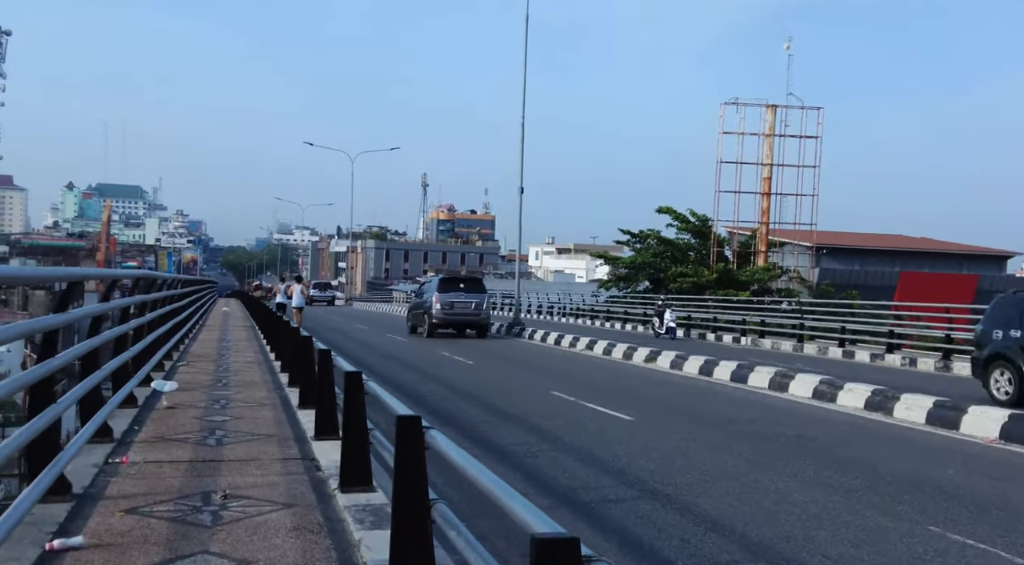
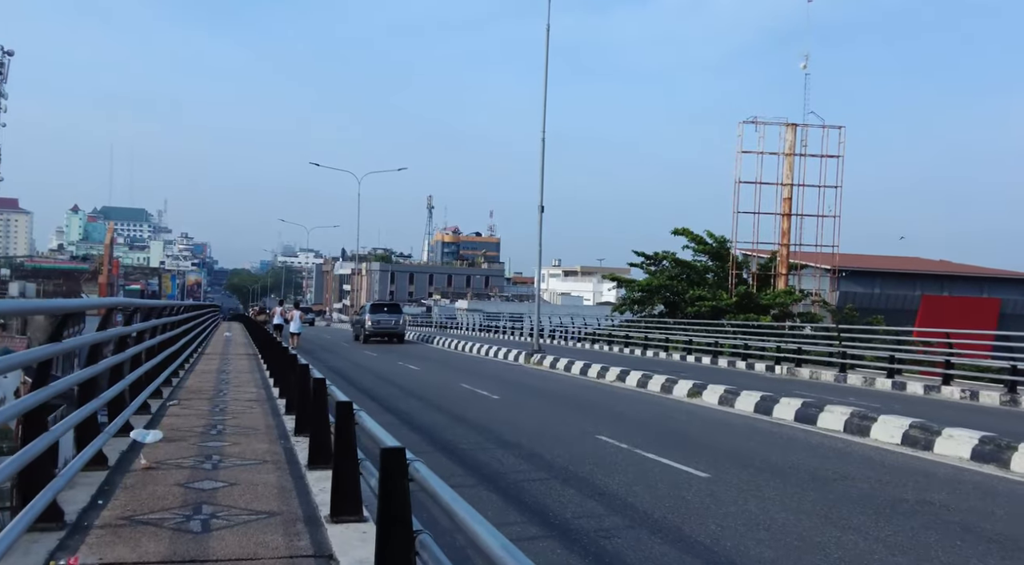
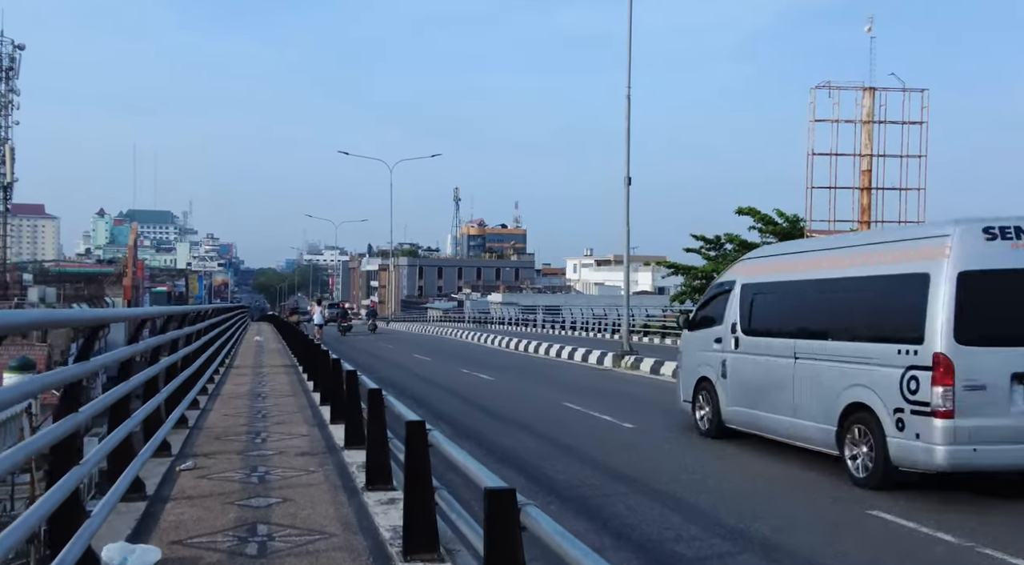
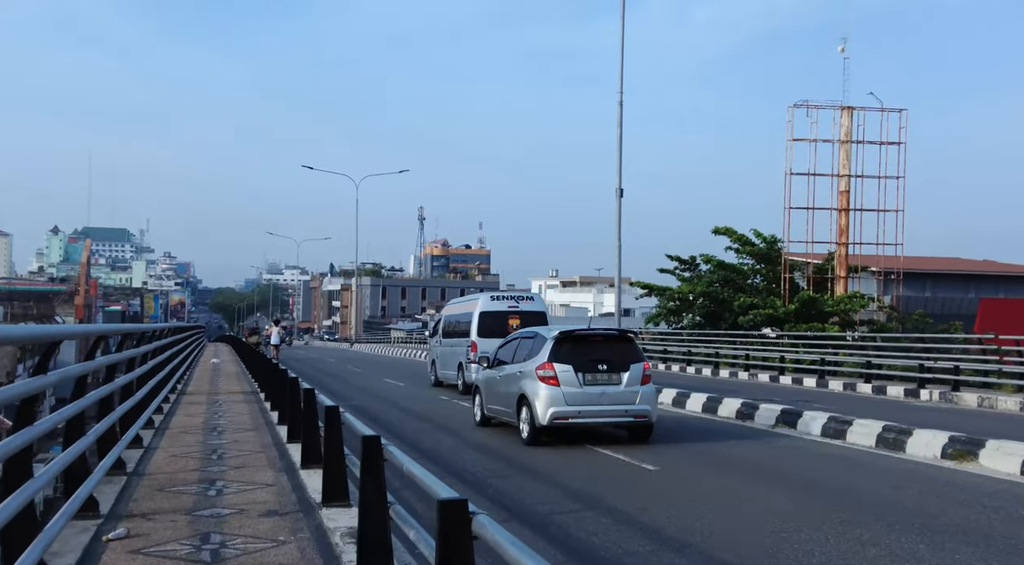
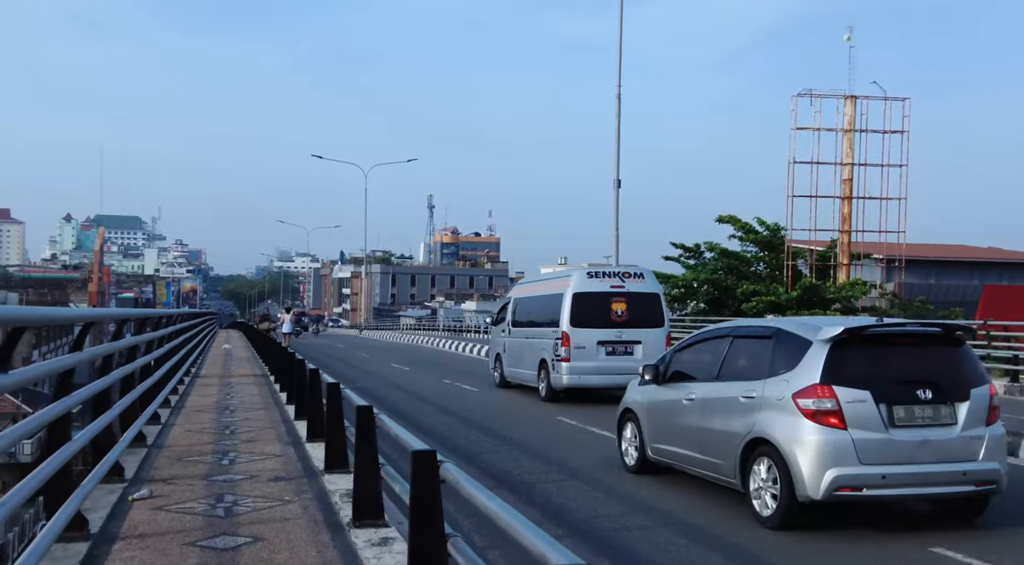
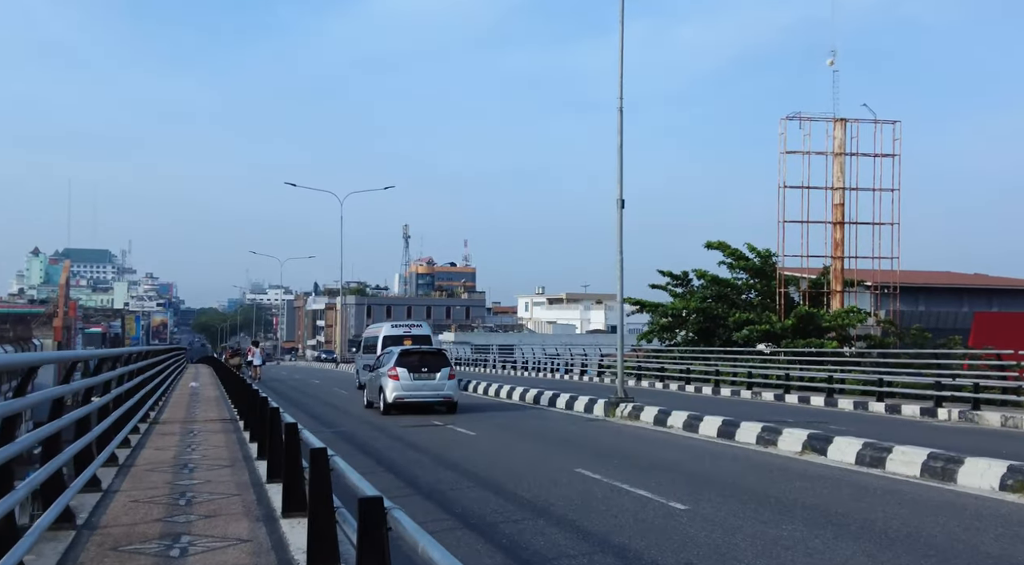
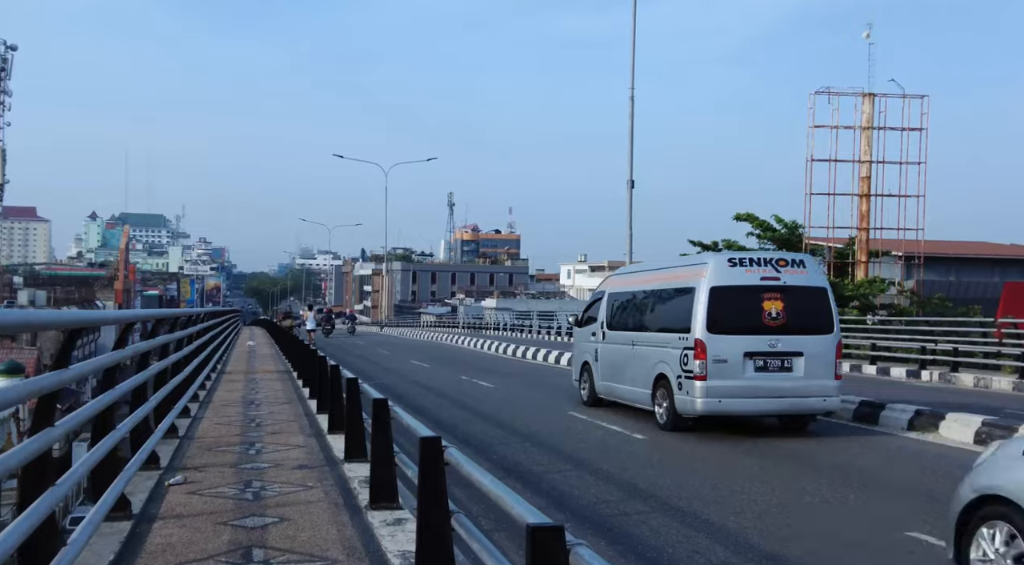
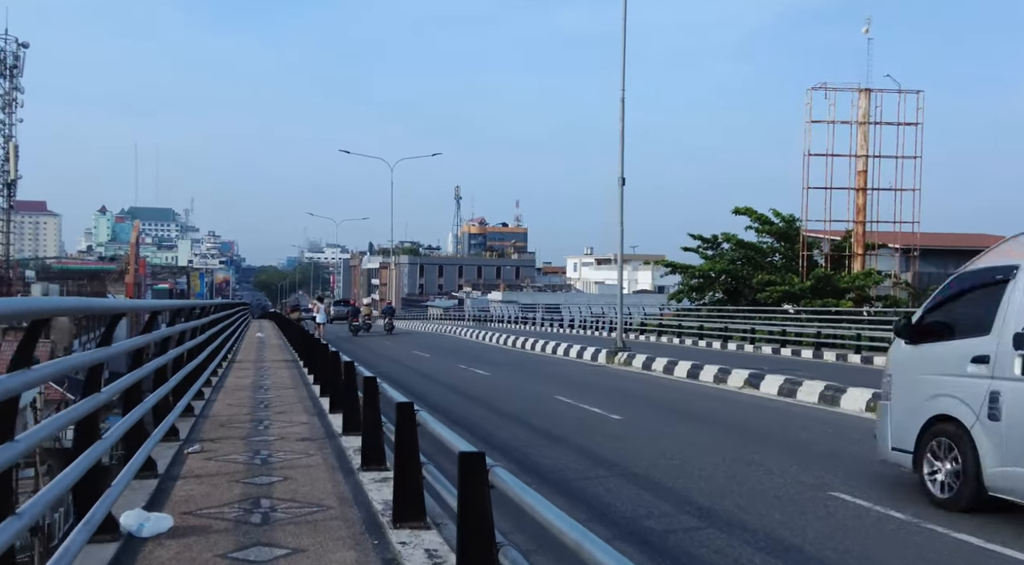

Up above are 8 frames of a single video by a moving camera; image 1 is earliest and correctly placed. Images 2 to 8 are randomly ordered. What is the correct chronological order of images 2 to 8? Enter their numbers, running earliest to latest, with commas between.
2, 8, 3, 7, 5, 4, 6
